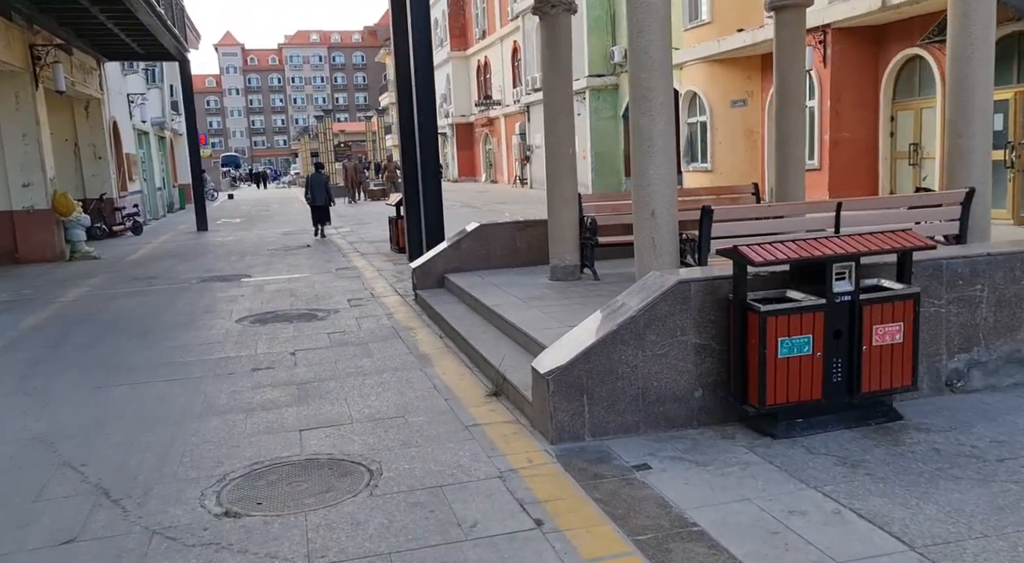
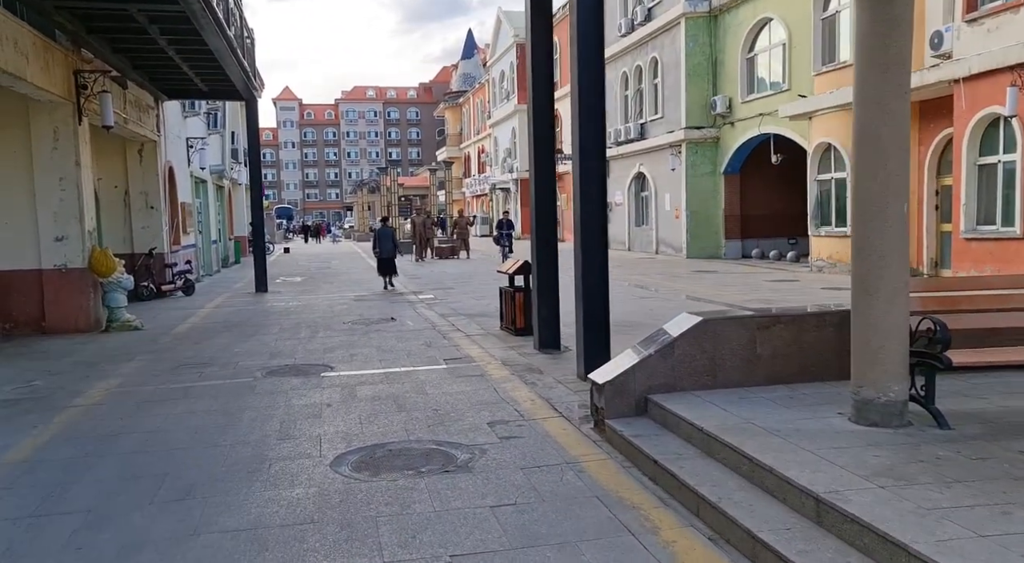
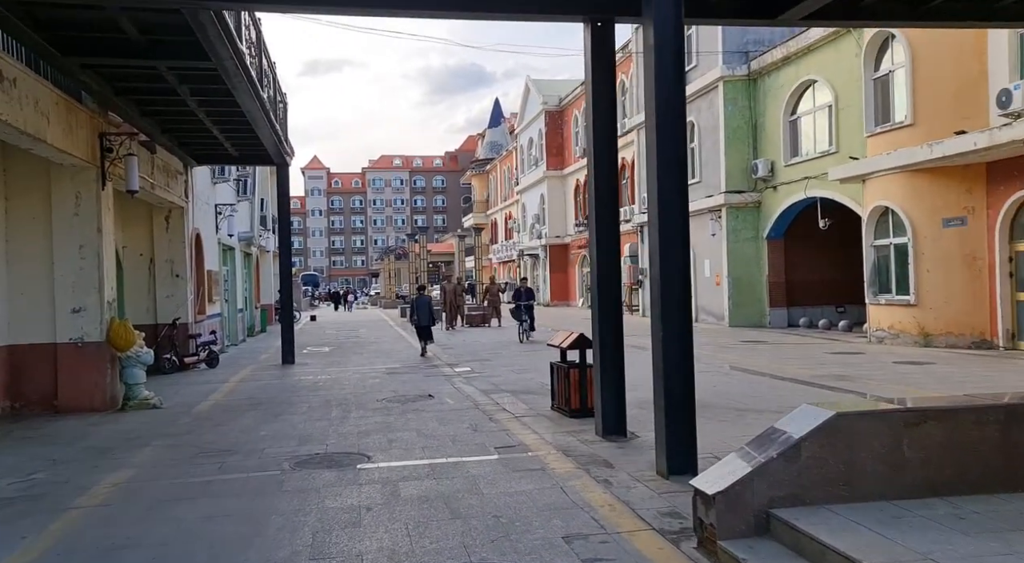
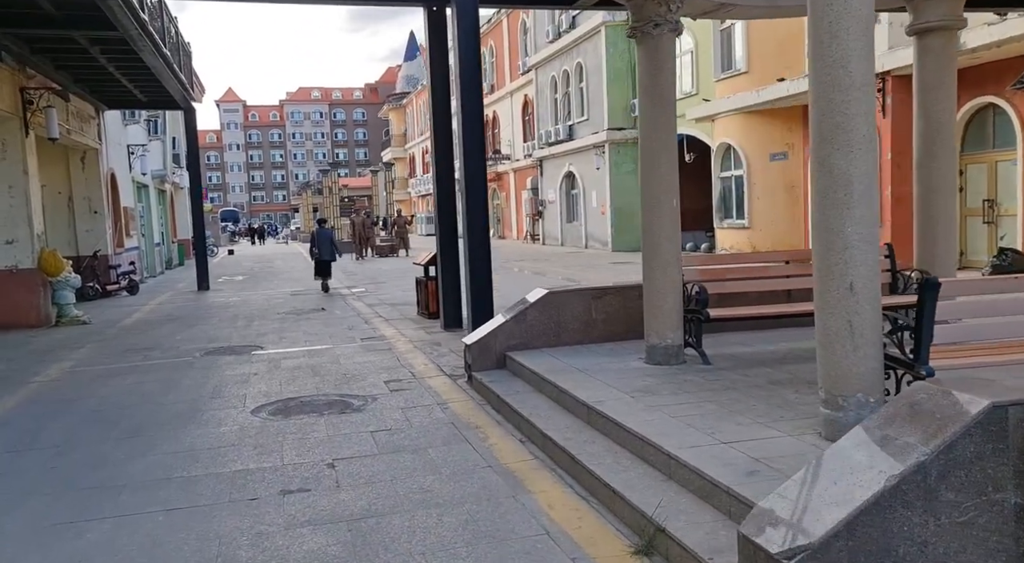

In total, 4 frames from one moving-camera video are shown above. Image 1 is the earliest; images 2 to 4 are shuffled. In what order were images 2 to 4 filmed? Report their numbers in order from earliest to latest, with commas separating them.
4, 2, 3
